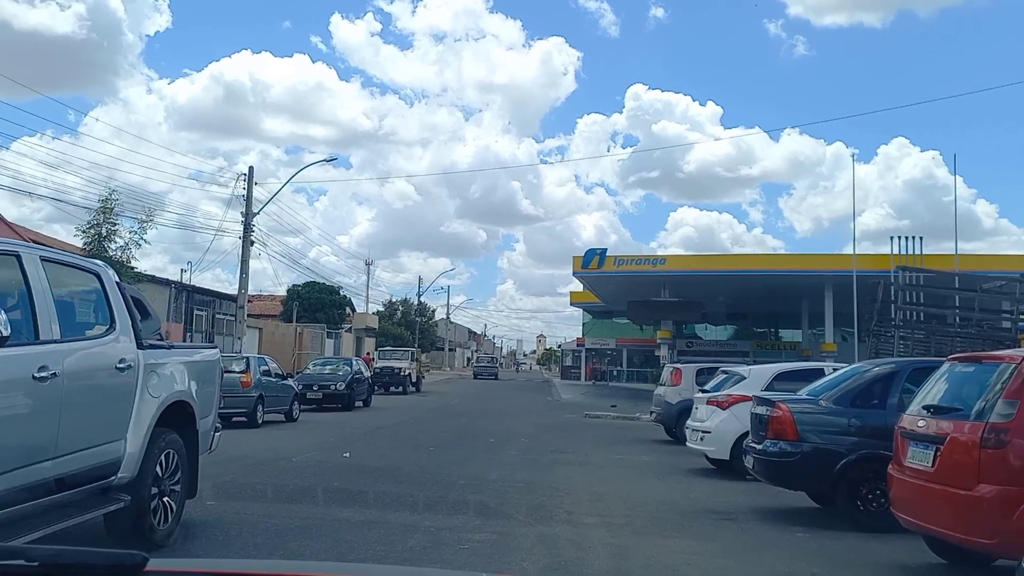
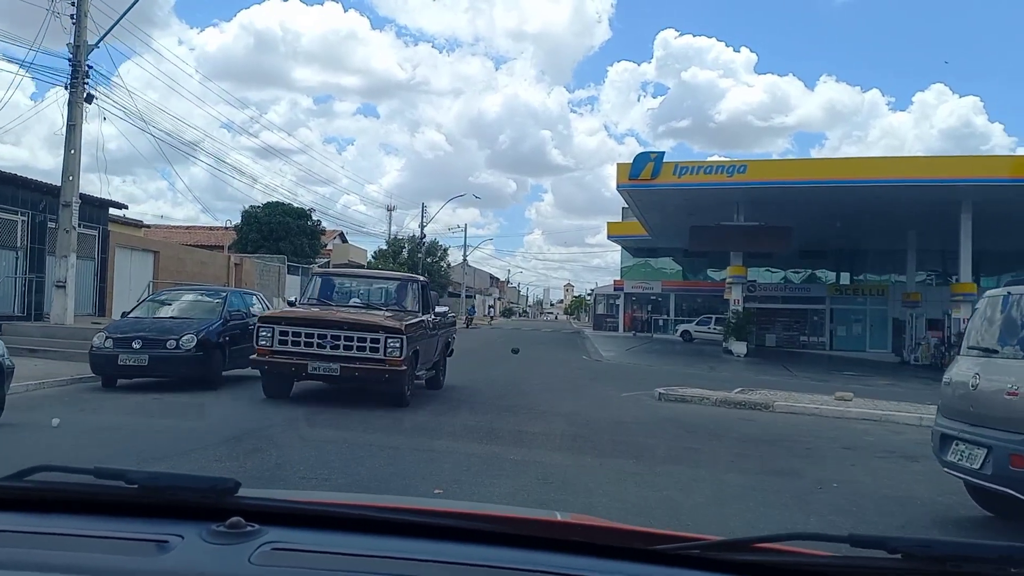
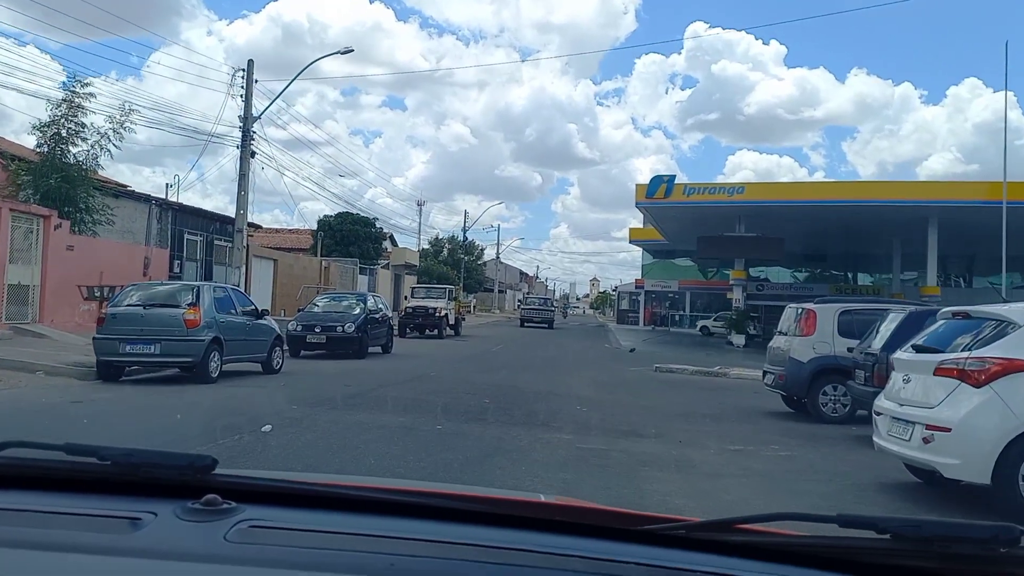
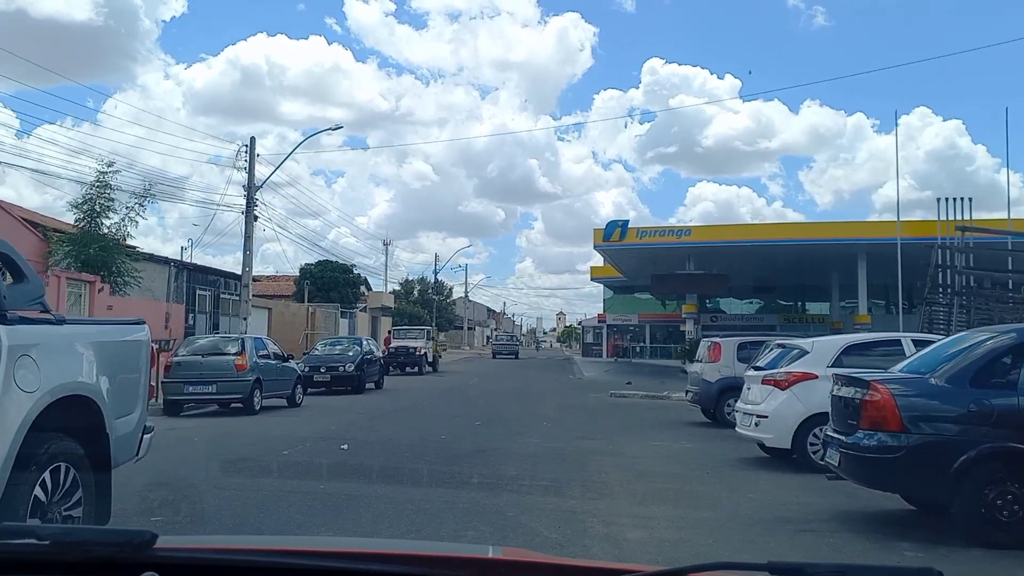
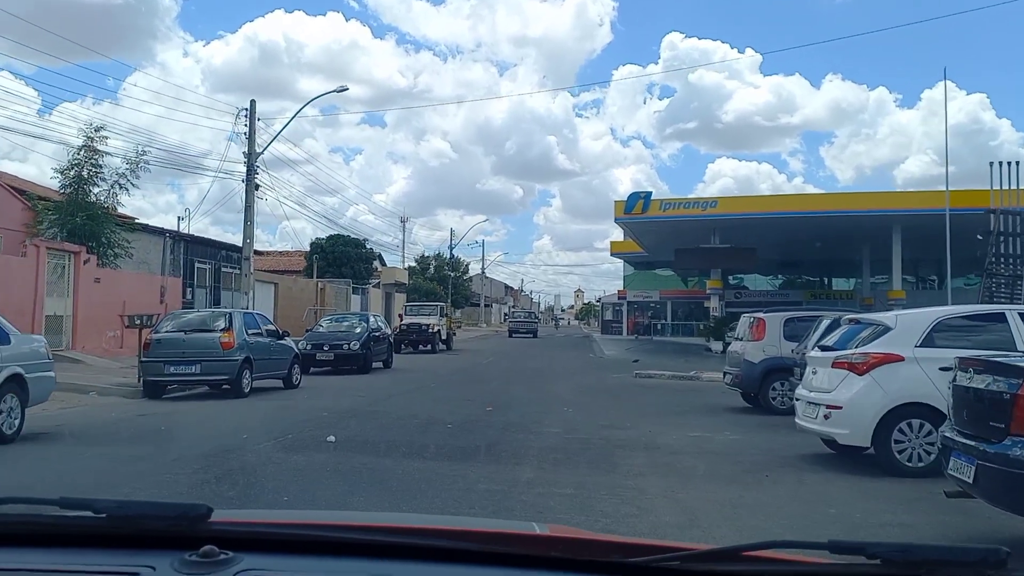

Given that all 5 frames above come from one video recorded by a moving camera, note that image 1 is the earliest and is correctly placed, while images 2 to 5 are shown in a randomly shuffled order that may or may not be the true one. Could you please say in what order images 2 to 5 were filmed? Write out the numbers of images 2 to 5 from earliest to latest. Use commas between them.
4, 5, 3, 2
